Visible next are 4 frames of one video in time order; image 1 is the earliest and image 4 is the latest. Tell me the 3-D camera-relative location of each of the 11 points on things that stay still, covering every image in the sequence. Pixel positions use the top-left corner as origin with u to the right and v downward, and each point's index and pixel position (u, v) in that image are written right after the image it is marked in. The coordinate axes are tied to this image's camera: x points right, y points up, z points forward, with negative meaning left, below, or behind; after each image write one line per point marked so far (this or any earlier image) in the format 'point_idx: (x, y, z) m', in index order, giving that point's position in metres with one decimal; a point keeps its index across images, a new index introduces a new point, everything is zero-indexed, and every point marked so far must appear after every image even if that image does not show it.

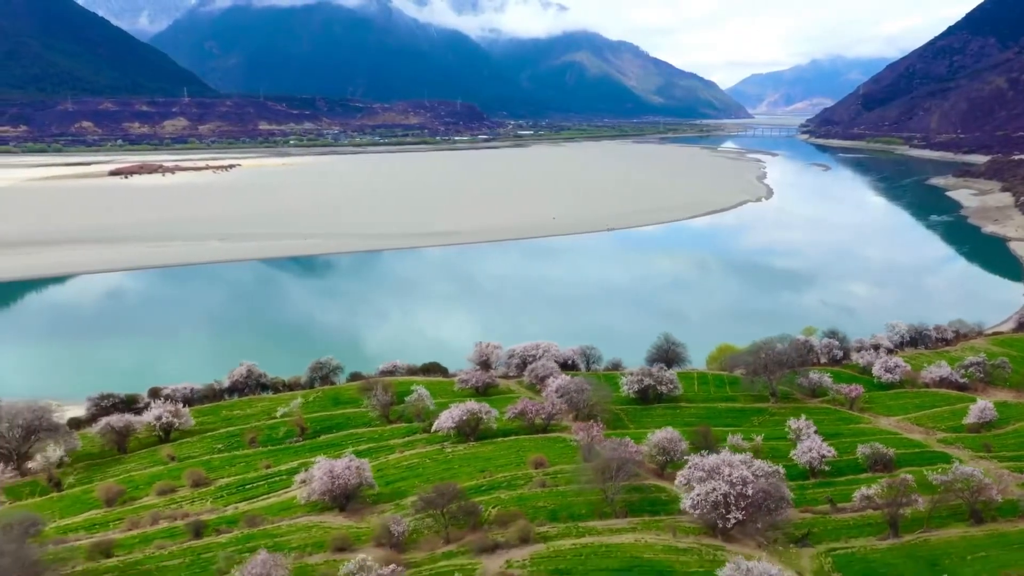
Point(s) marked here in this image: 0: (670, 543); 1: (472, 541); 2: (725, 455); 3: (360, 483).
0: (+2.8, -4.5, +14.4) m
1: (-0.7, -4.5, +14.5) m
2: (+4.3, -3.2, +15.8) m
3: (-3.1, -4.0, +16.6) m
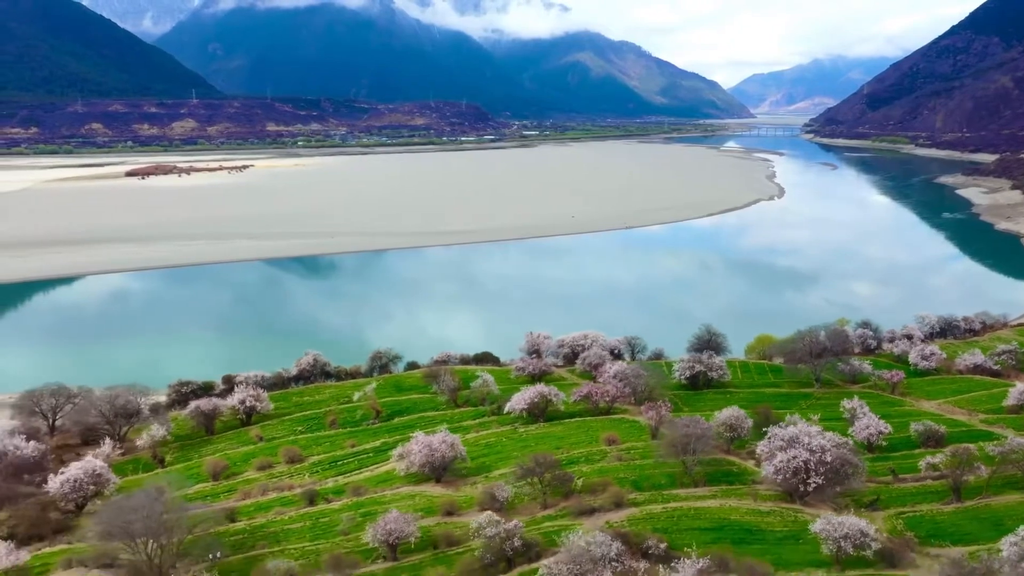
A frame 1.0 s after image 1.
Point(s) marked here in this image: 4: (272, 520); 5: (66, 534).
0: (+4.6, -4.2, +15.6) m
1: (+1.1, -4.2, +15.8) m
2: (+6.1, -2.9, +17.0) m
3: (-1.3, -3.7, +17.8) m
4: (-4.7, -4.5, +15.9) m
5: (-8.6, -4.7, +15.5) m
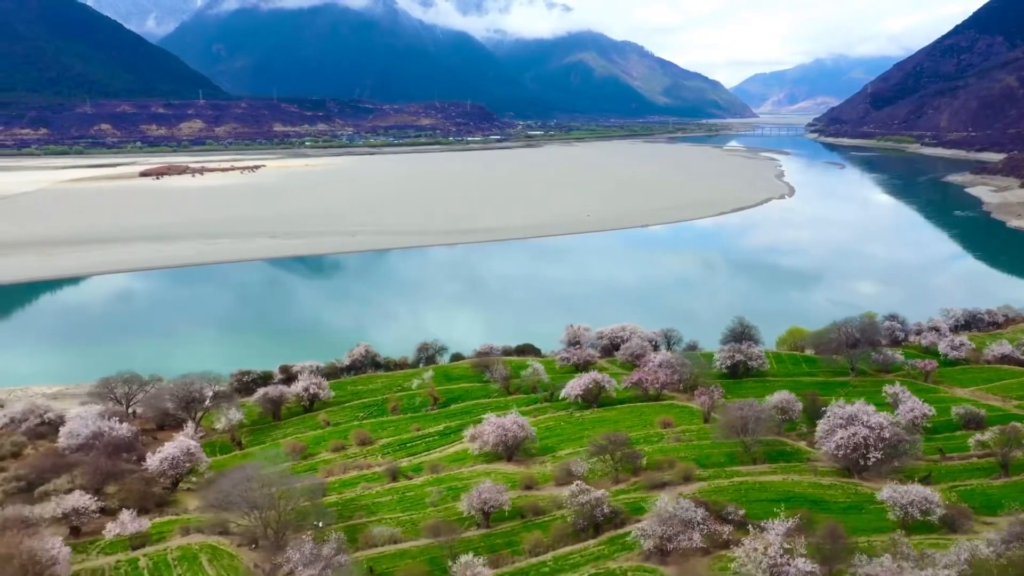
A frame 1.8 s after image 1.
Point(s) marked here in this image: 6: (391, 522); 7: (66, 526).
0: (+6.2, -3.9, +16.6) m
1: (+2.7, -4.0, +16.8) m
2: (+7.7, -2.7, +18.1) m
3: (+0.3, -3.5, +18.9) m
4: (-3.1, -4.3, +16.9) m
5: (-7.0, -4.5, +16.6) m
6: (-2.3, -4.4, +15.2) m
7: (-8.2, -4.4, +14.9) m
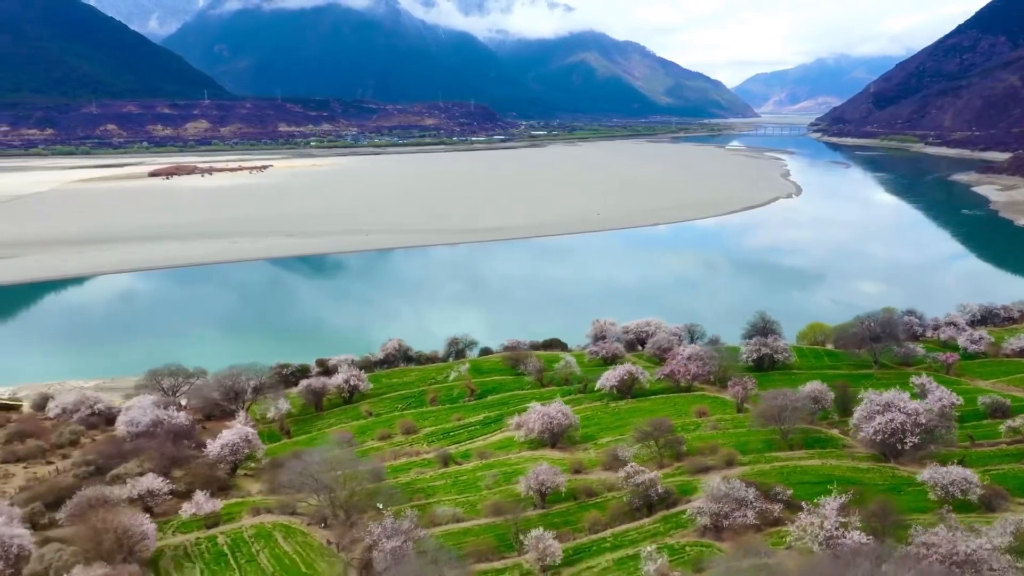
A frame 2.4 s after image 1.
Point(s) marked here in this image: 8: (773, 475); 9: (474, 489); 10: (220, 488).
0: (+7.3, -3.8, +17.3) m
1: (+3.7, -3.8, +17.4) m
2: (+8.8, -2.5, +18.7) m
3: (+1.4, -3.3, +19.5) m
4: (-2.1, -4.1, +17.6) m
5: (-5.9, -4.3, +17.3) m
6: (-1.2, -4.2, +15.9) m
7: (-7.1, -4.2, +15.6) m
8: (+5.4, -3.8, +16.6) m
9: (-0.8, -4.1, +16.7) m
10: (-6.2, -4.3, +17.1) m
